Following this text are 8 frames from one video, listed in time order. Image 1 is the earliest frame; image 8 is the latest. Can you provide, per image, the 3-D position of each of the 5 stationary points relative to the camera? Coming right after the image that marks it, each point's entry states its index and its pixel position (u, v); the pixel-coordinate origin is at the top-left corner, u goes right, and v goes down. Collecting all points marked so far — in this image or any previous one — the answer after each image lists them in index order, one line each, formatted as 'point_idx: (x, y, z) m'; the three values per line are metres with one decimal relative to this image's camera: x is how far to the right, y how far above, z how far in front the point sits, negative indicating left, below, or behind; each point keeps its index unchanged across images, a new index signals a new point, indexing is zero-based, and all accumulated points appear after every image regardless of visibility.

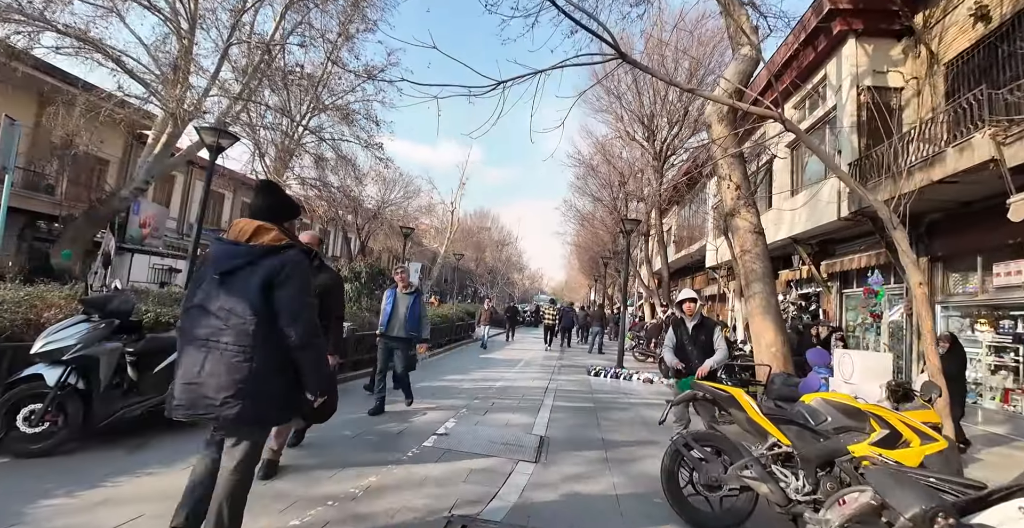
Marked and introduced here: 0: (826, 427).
0: (+2.0, -1.1, +3.5) m
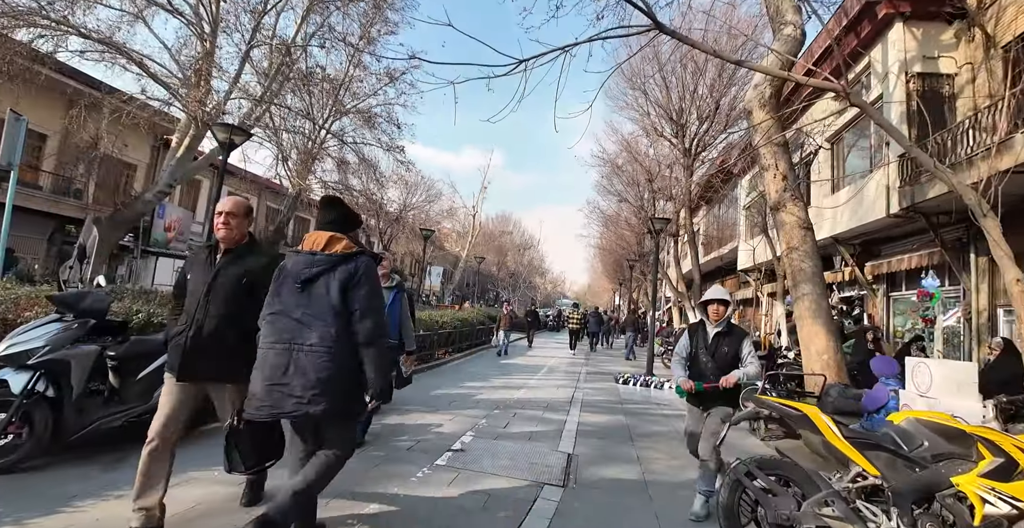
0: (+2.2, -1.0, +2.8) m
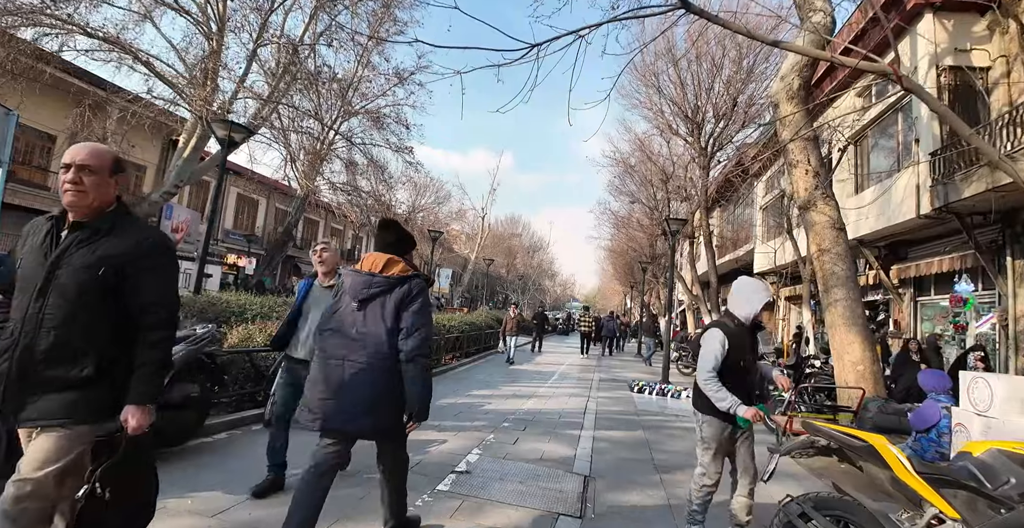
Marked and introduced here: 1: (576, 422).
0: (+2.2, -1.0, +2.4) m
1: (+0.8, -1.9, +6.5) m
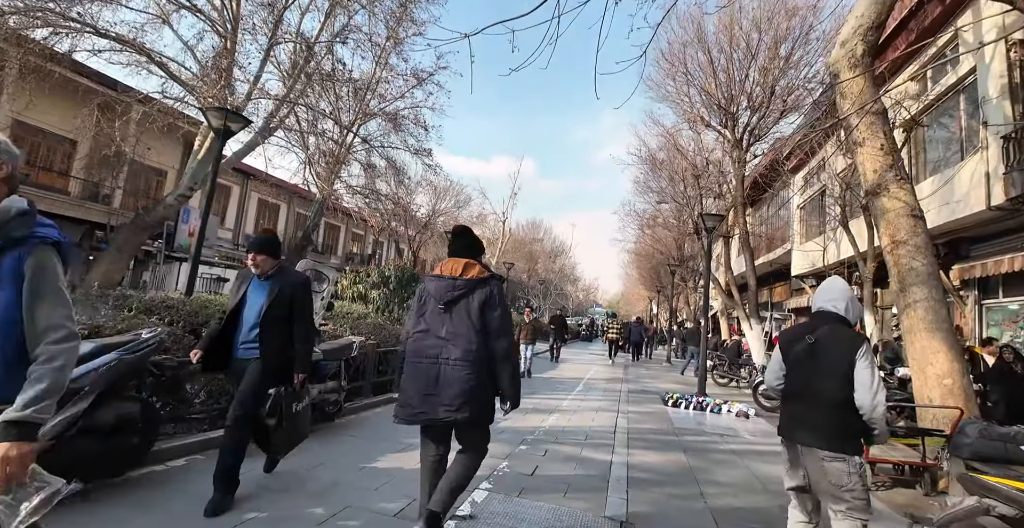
0: (+2.2, -0.9, +1.4) m
1: (+1.0, -1.8, +5.6) m
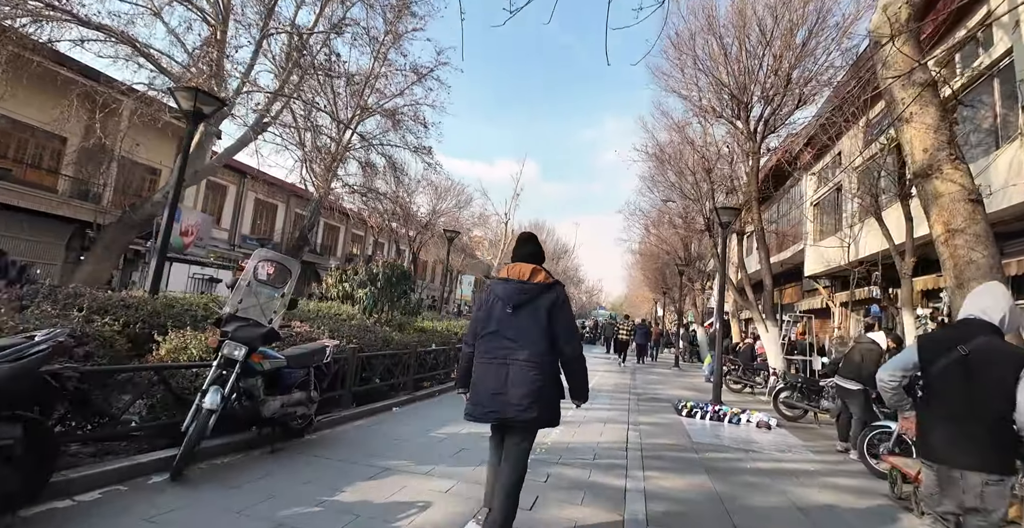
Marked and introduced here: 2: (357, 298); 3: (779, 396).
0: (+2.2, -0.8, +0.7) m
1: (+0.9, -1.8, +4.8) m
2: (-2.3, -0.5, +7.8) m
3: (+4.4, -2.1, +8.9) m
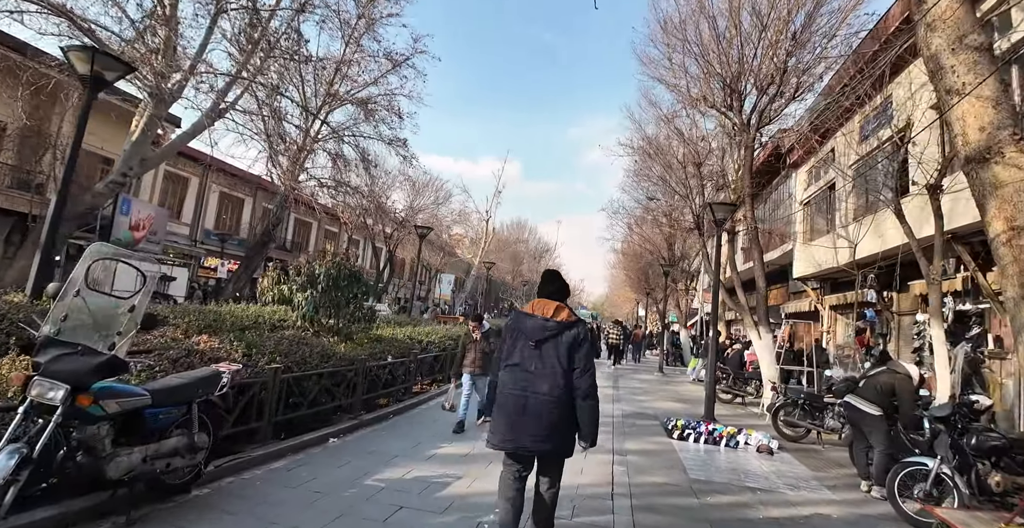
0: (+2.0, -0.9, -0.3) m
1: (+0.6, -1.8, +3.8) m
2: (-2.7, -0.5, +6.7) m
3: (+3.9, -2.2, +7.9) m
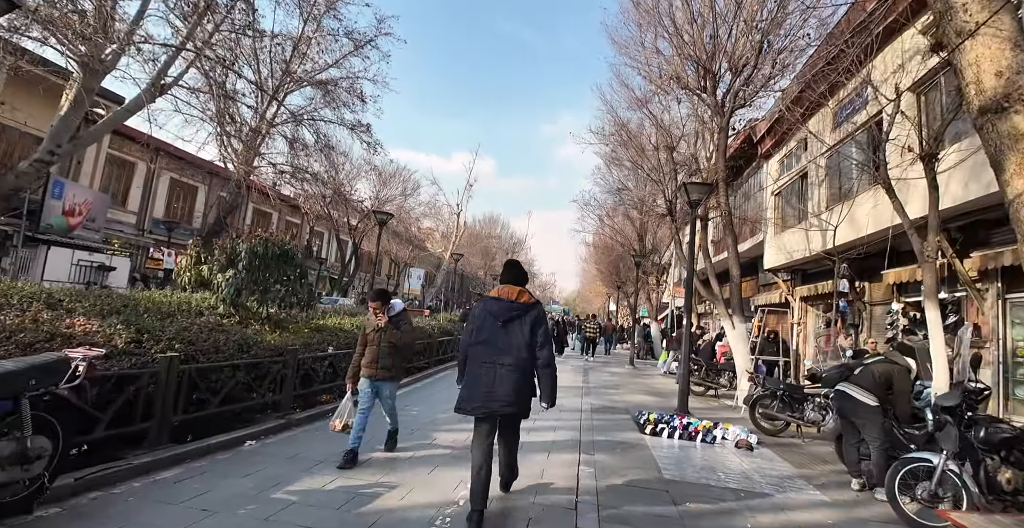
0: (+1.9, -0.7, -0.9) m
1: (+0.3, -1.6, +3.1) m
2: (-3.2, -0.2, +5.8) m
3: (+3.4, -1.9, +7.4) m
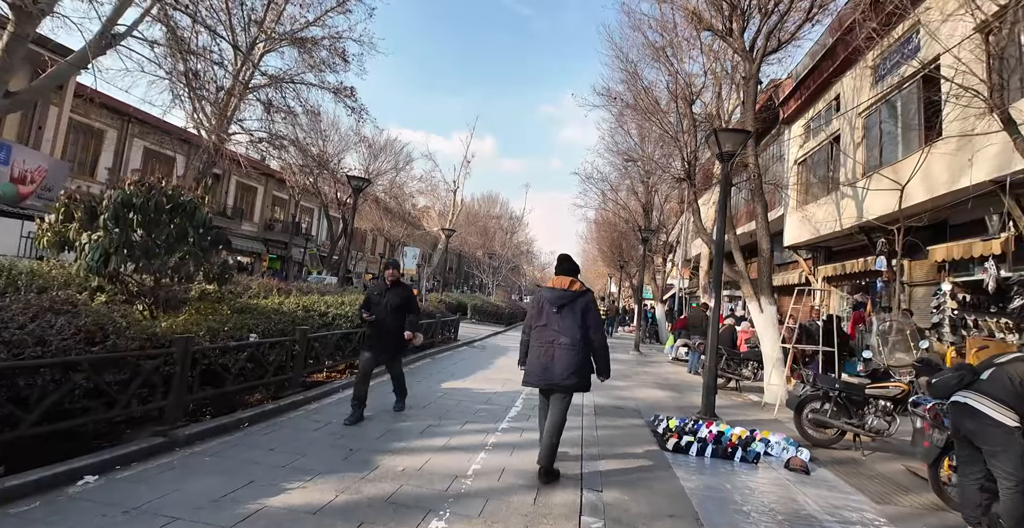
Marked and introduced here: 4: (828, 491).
0: (+1.7, -0.6, -2.4) m
1: (+0.1, -1.3, +1.6) m
2: (-3.3, +0.1, +4.3) m
3: (+3.2, -1.6, +5.9) m
4: (+2.6, -1.8, +4.4) m
